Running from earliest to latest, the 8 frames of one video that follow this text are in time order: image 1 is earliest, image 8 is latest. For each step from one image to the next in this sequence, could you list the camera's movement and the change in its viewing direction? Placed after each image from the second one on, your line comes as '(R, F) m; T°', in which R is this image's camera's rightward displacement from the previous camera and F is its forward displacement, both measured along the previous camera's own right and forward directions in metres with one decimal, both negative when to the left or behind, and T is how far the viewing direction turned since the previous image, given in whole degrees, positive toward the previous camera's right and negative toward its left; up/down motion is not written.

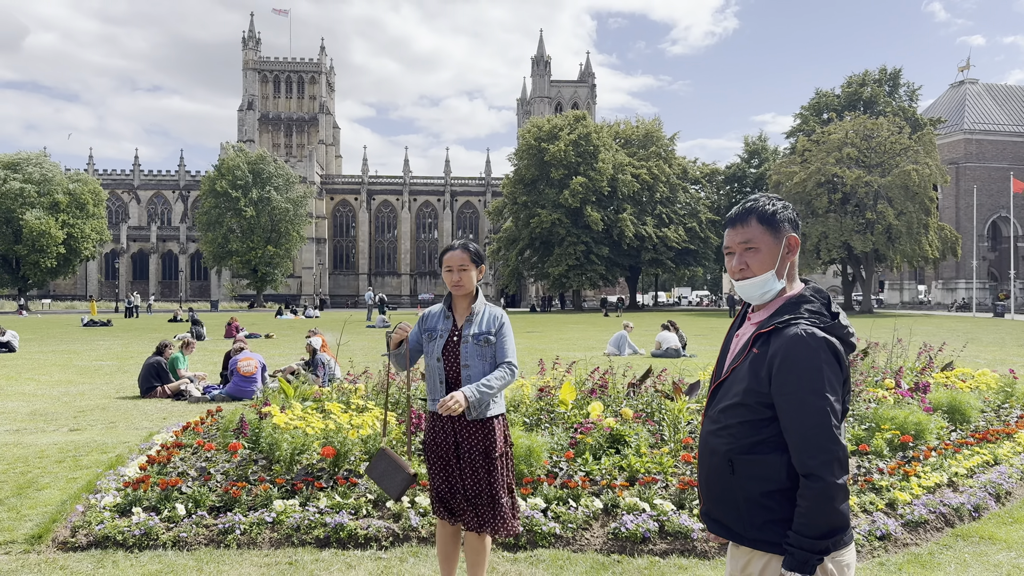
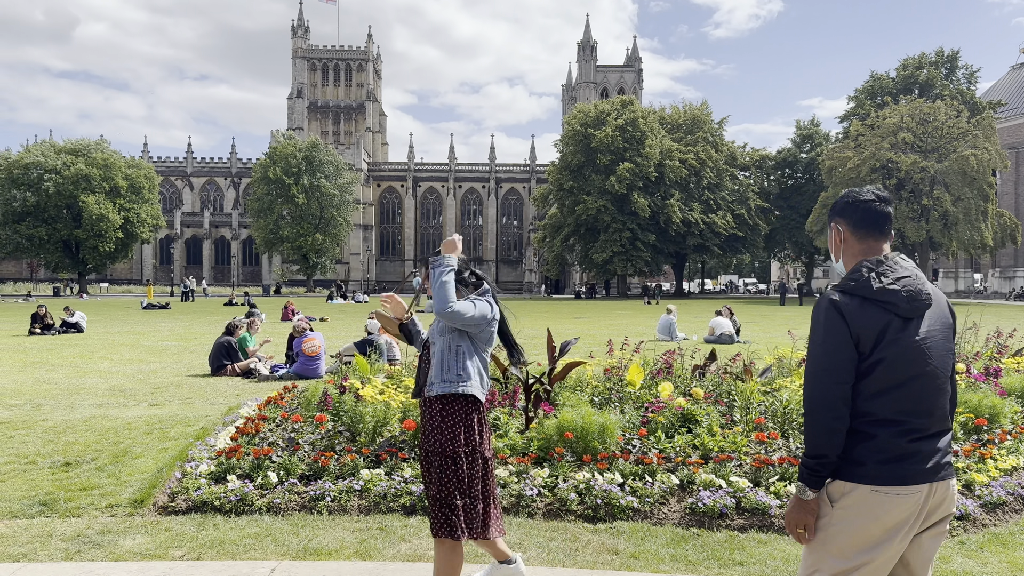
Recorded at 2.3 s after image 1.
(-0.3, -0.1) m; -4°
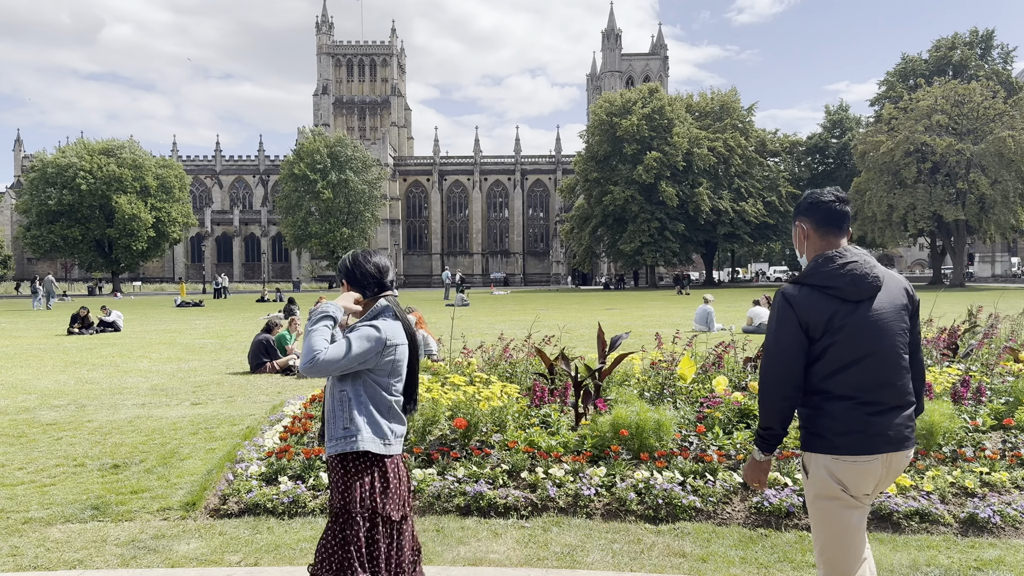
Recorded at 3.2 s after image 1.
(-0.2, +0.1) m; -2°
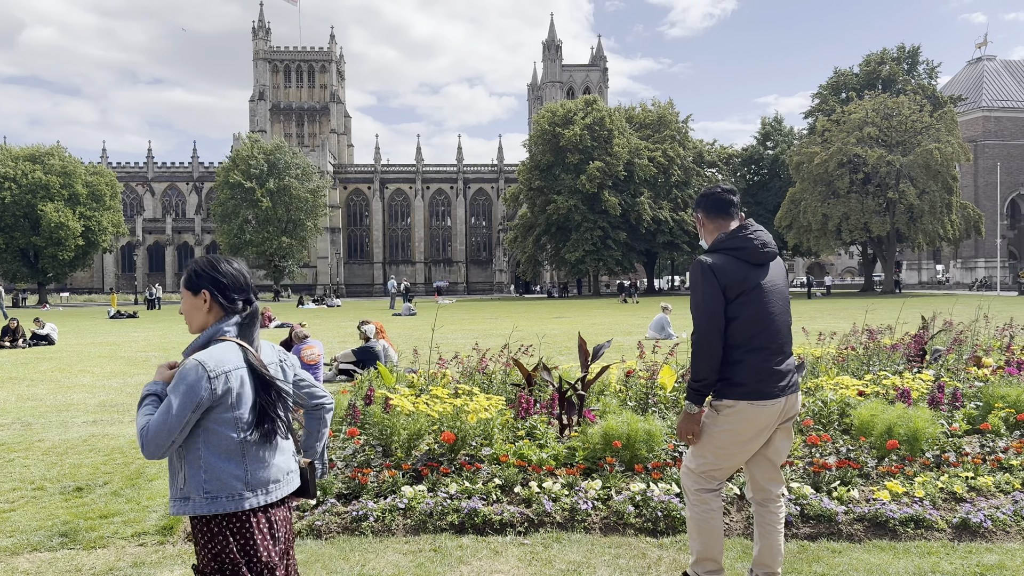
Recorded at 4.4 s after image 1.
(-0.4, +0.1) m; +5°
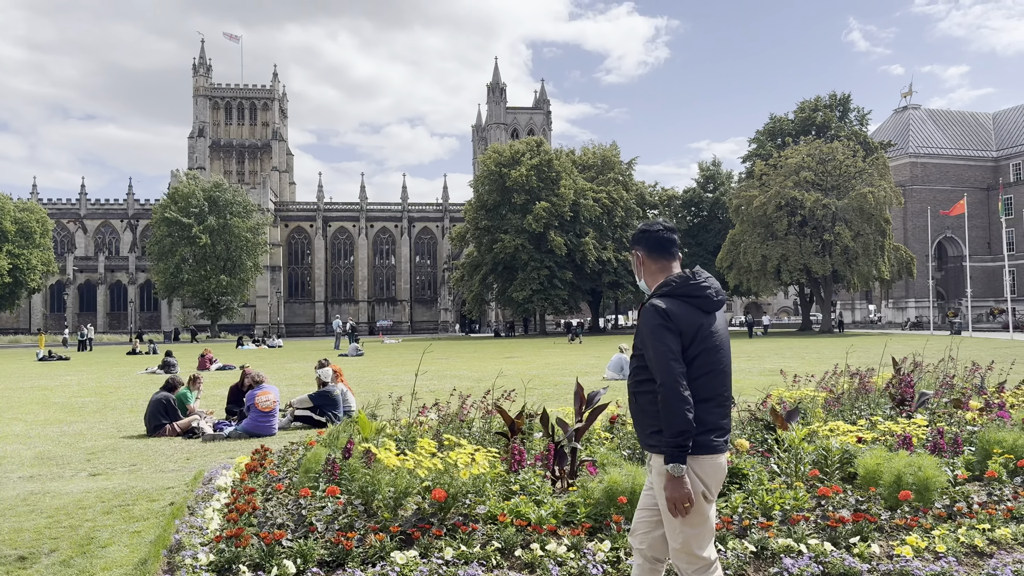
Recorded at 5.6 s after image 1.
(-0.4, +0.3) m; +5°
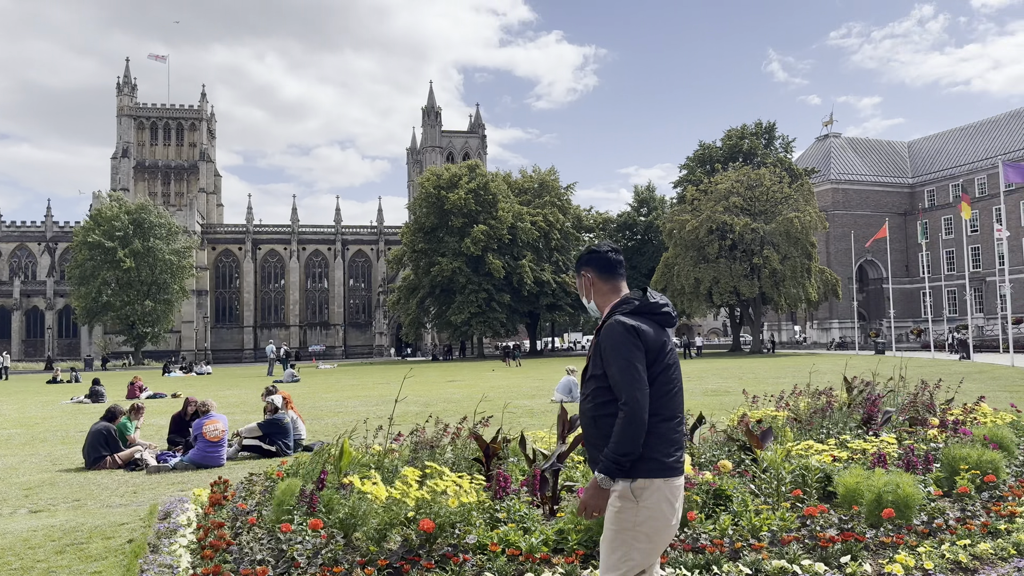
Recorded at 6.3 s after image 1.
(-0.4, +0.1) m; +5°
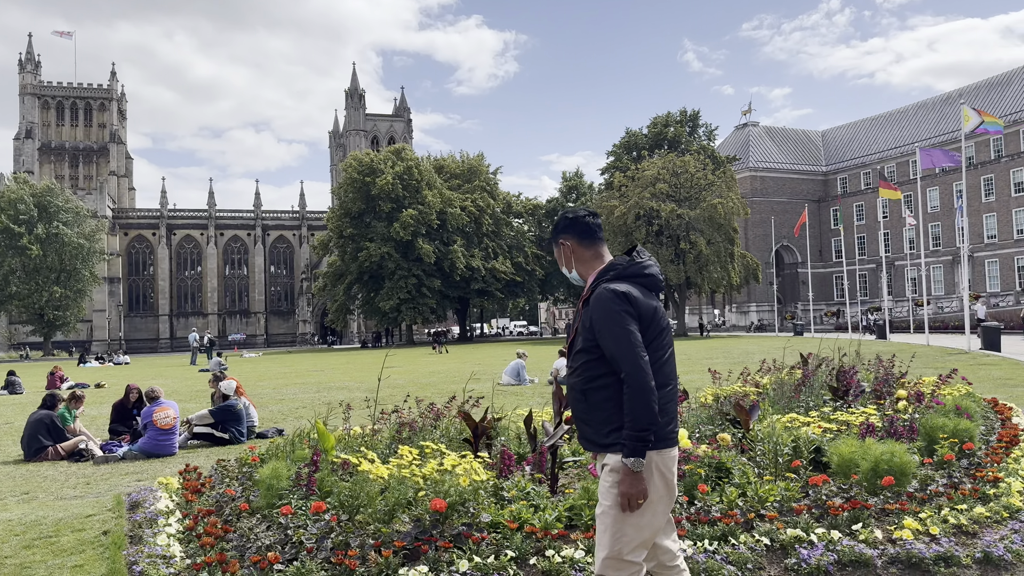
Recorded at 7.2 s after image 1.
(-0.6, +0.1) m; +6°
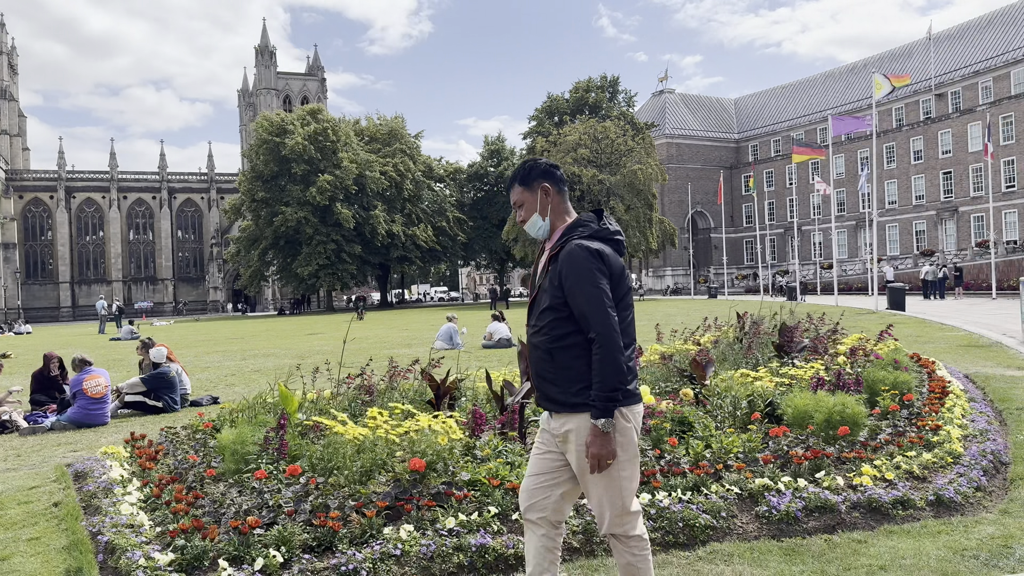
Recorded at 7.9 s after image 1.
(-0.4, 0.0) m; +7°
